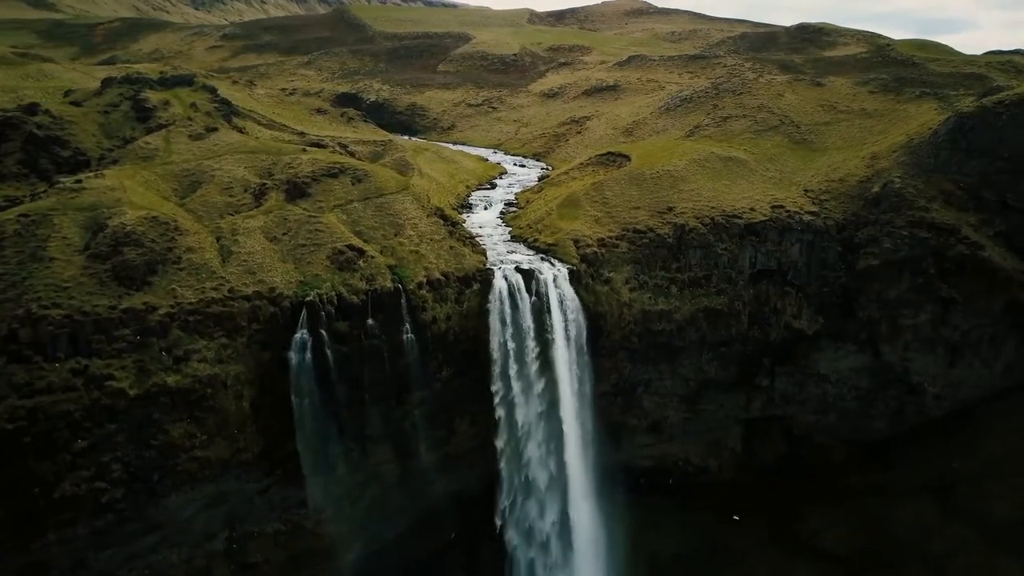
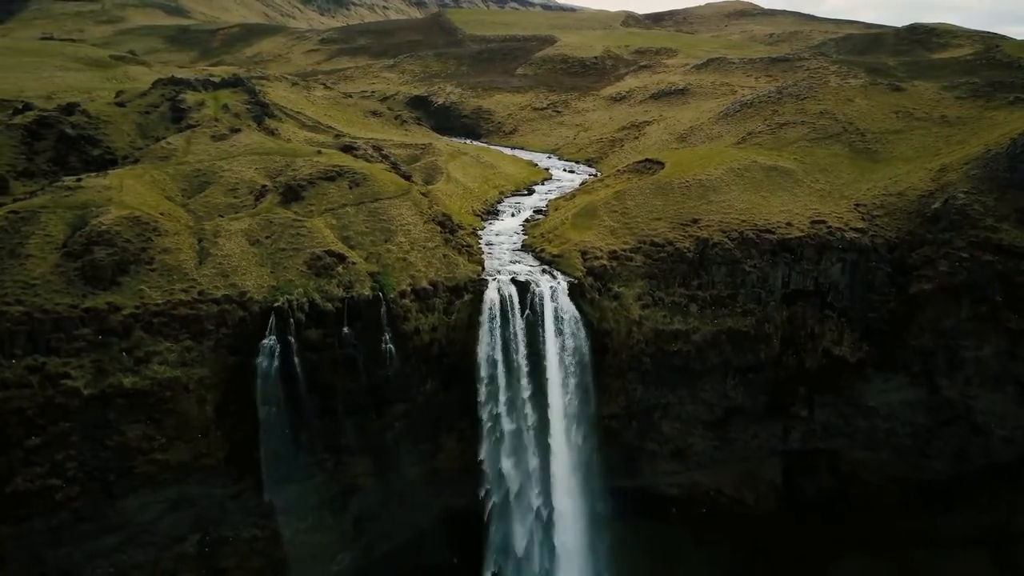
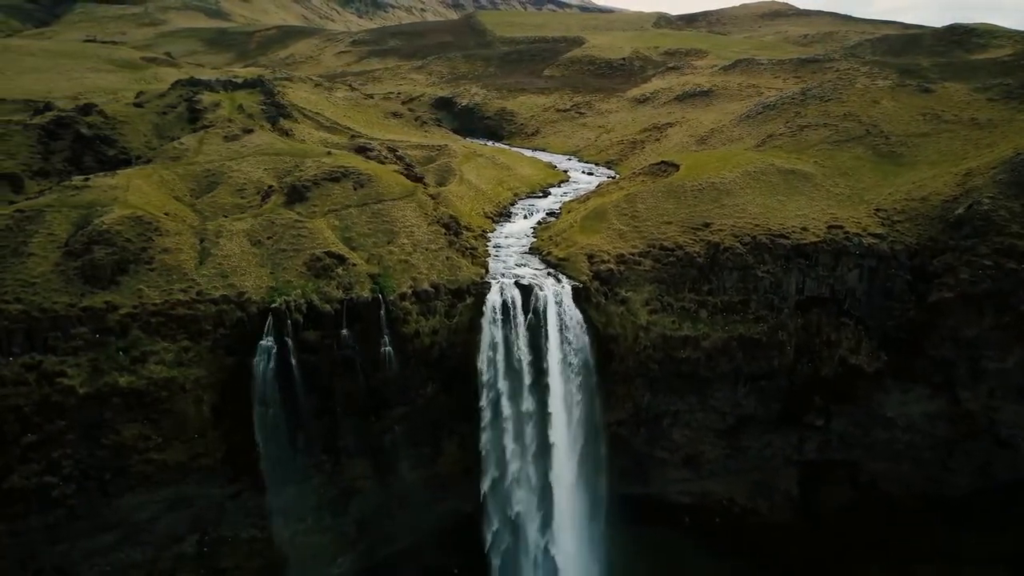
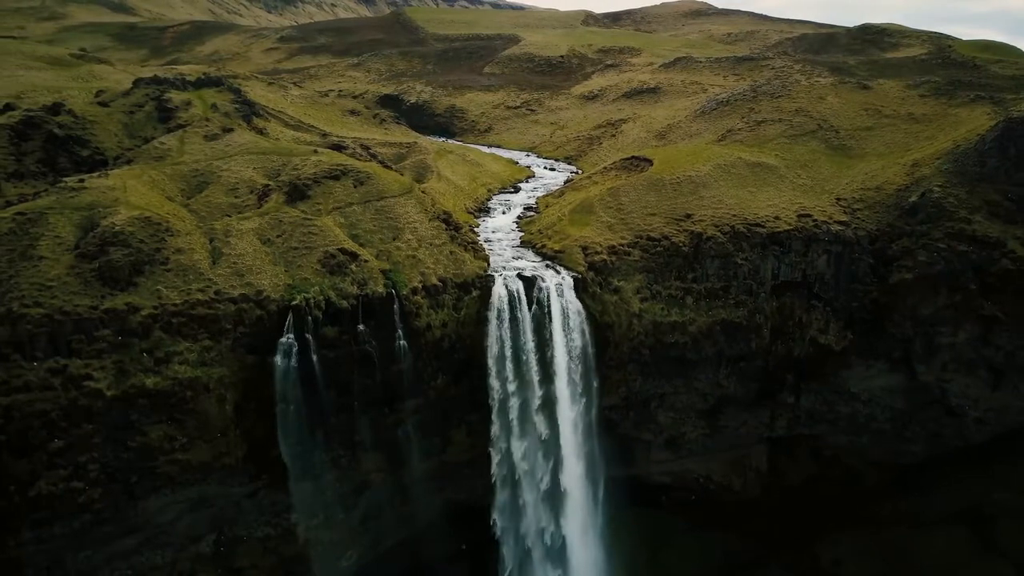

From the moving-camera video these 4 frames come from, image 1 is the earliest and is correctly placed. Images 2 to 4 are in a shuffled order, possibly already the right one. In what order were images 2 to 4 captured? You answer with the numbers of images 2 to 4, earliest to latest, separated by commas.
4, 2, 3
